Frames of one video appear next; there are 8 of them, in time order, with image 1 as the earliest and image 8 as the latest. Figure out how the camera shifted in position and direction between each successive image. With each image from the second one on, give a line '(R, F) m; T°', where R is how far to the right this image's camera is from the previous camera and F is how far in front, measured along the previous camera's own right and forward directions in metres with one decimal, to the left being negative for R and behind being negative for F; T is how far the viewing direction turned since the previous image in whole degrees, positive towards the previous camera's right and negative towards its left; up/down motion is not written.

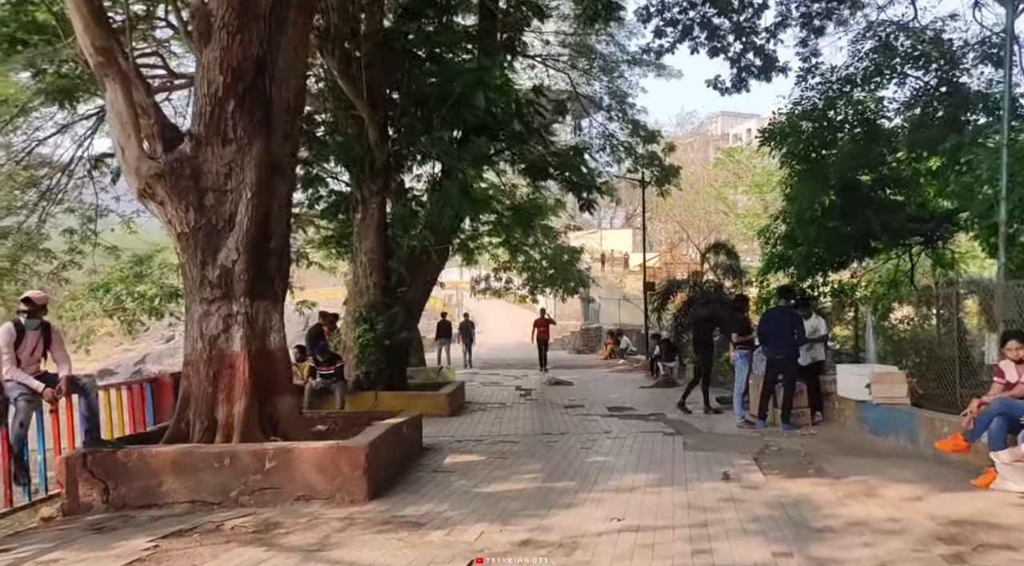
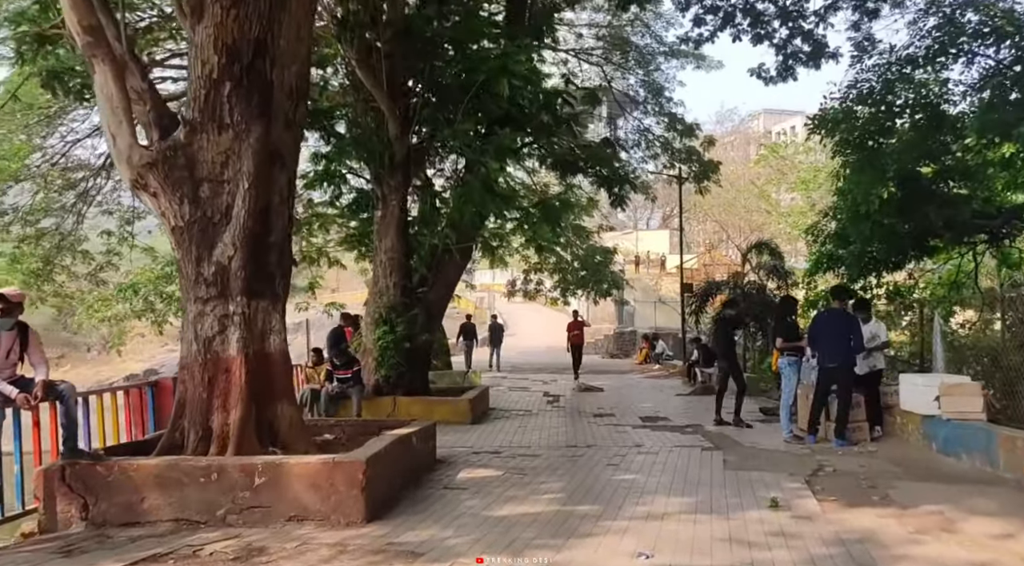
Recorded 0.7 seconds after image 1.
(+0.1, +0.7) m; -2°
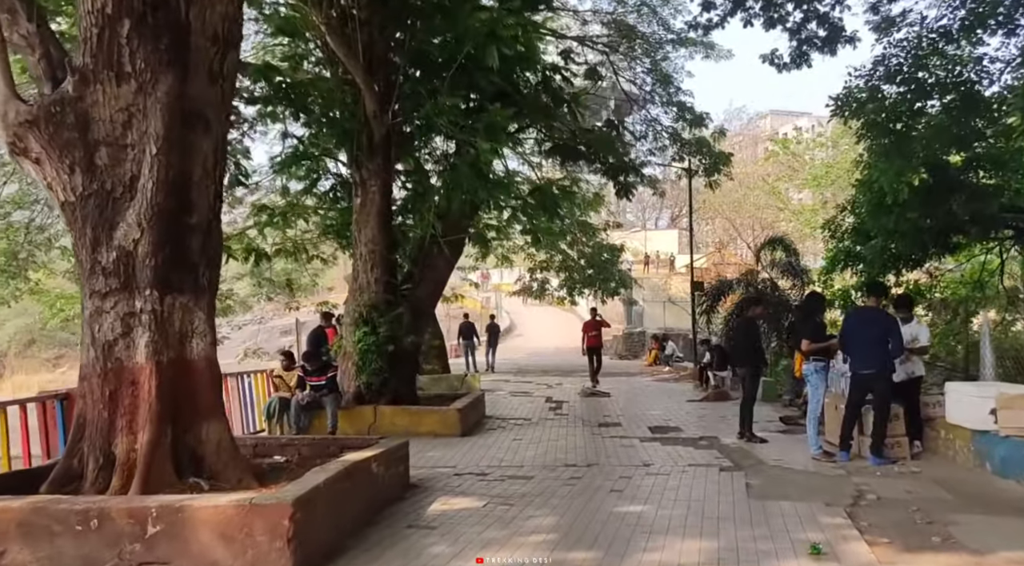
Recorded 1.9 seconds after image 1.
(+0.2, +1.3) m; -1°
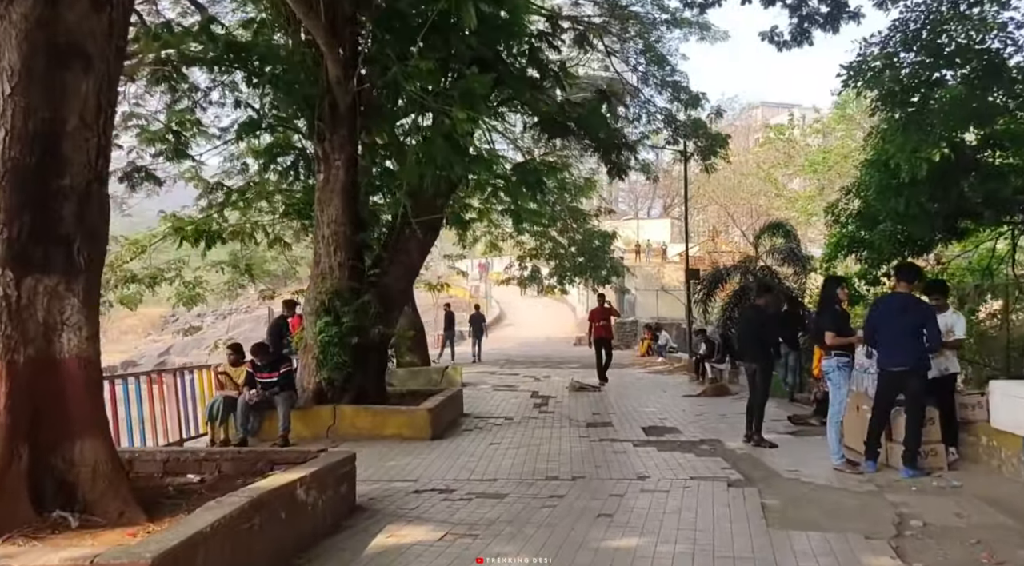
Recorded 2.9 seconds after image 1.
(+0.2, +1.2) m; +1°
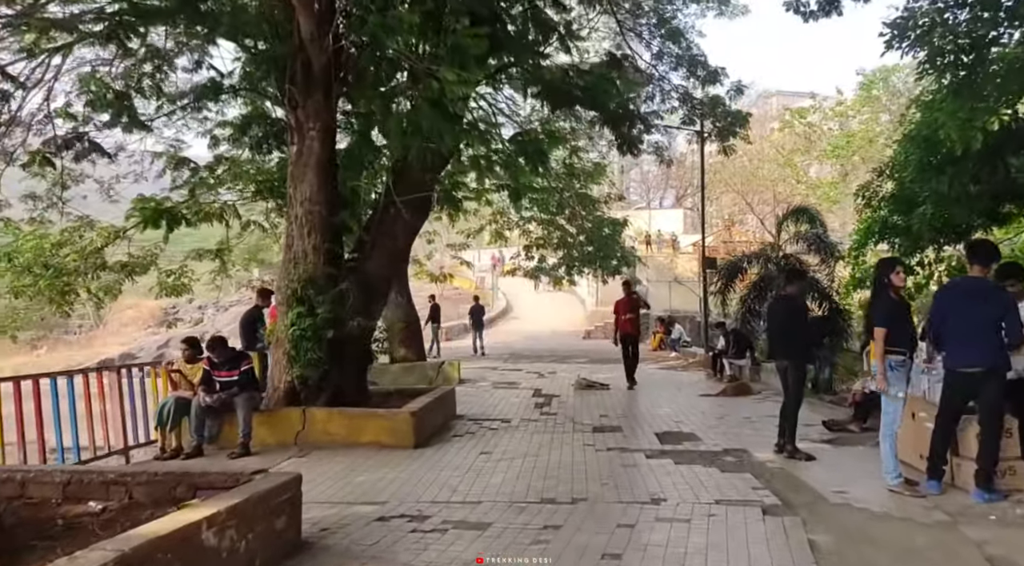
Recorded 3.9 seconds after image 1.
(+0.1, +1.2) m; -1°
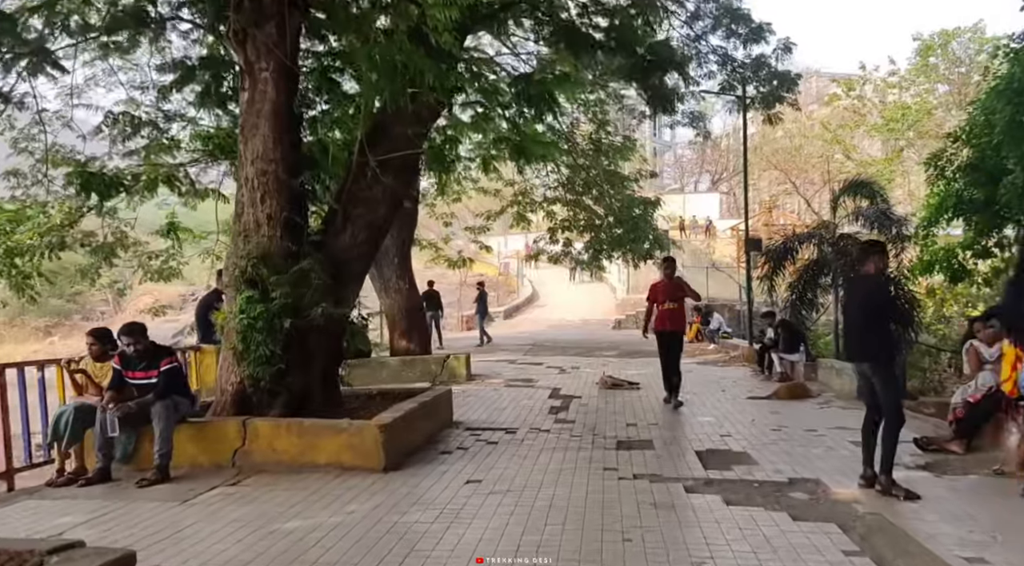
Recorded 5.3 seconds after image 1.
(+0.2, +1.9) m; -2°
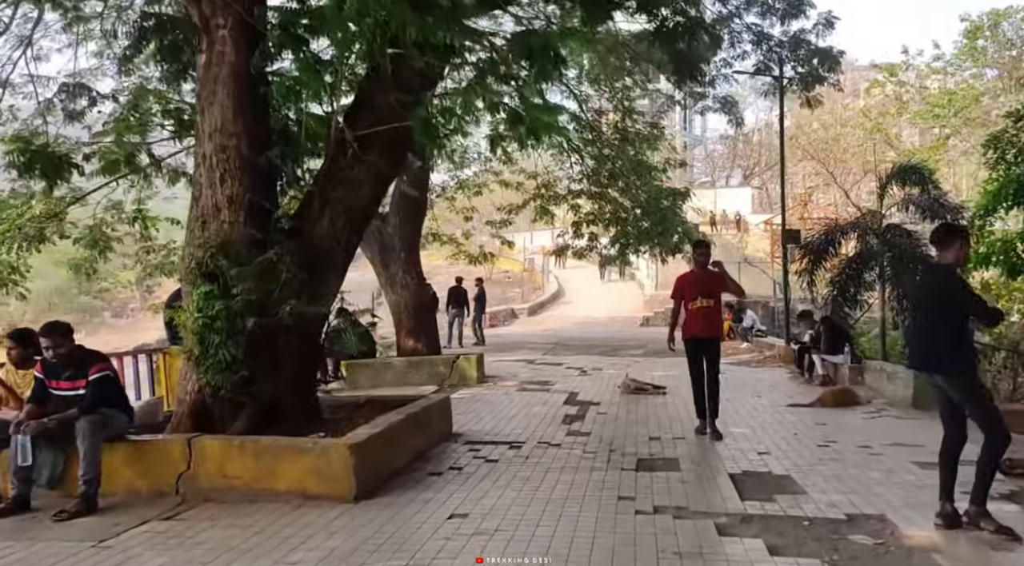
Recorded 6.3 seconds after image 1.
(+0.2, +1.1) m; -2°
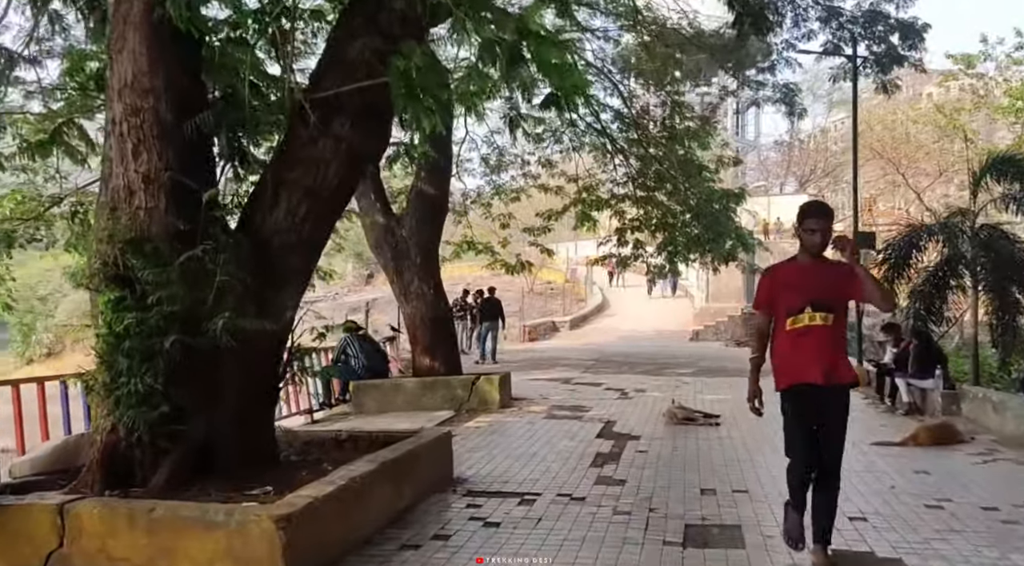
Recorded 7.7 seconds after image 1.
(+0.2, +1.6) m; -3°
